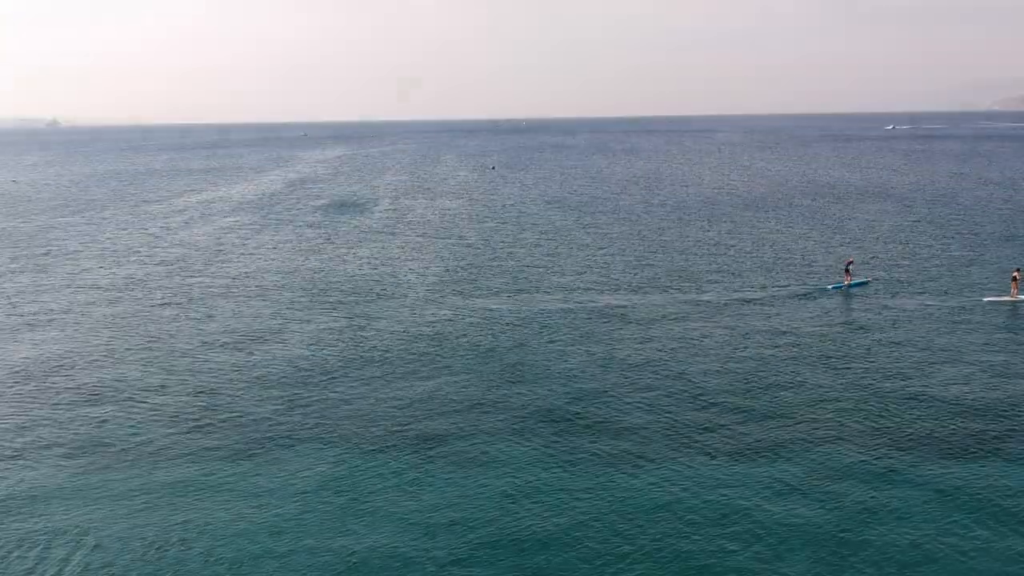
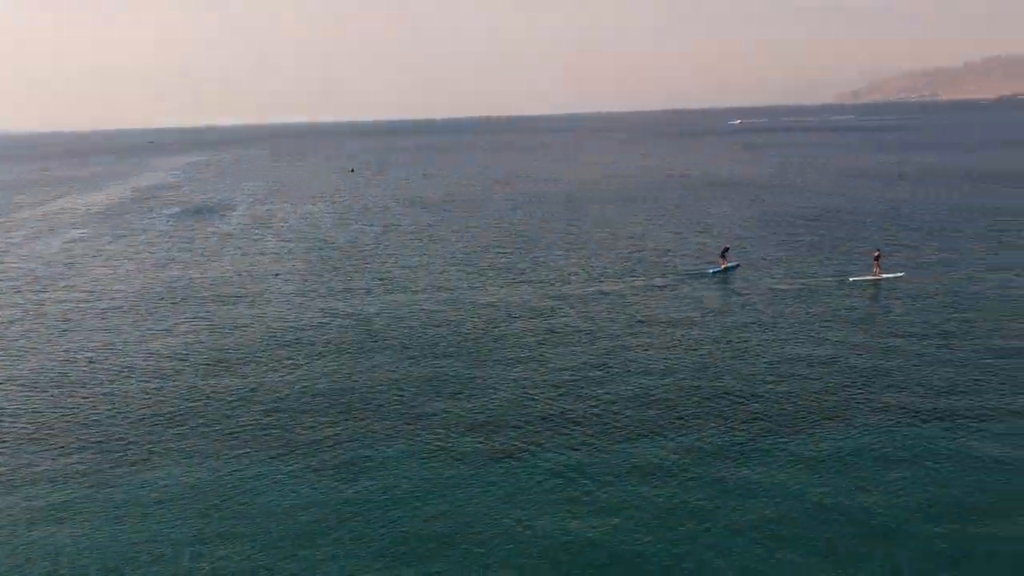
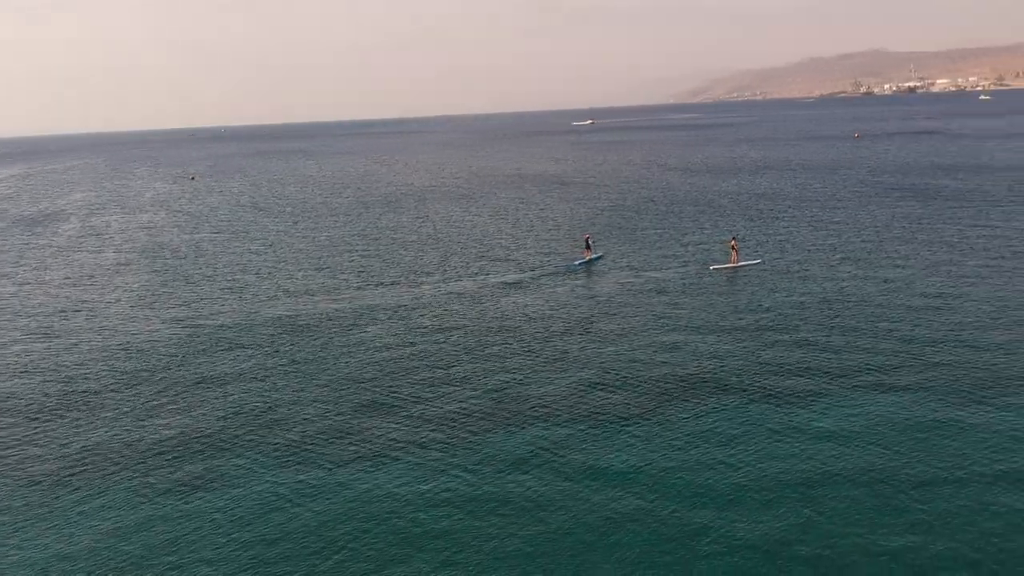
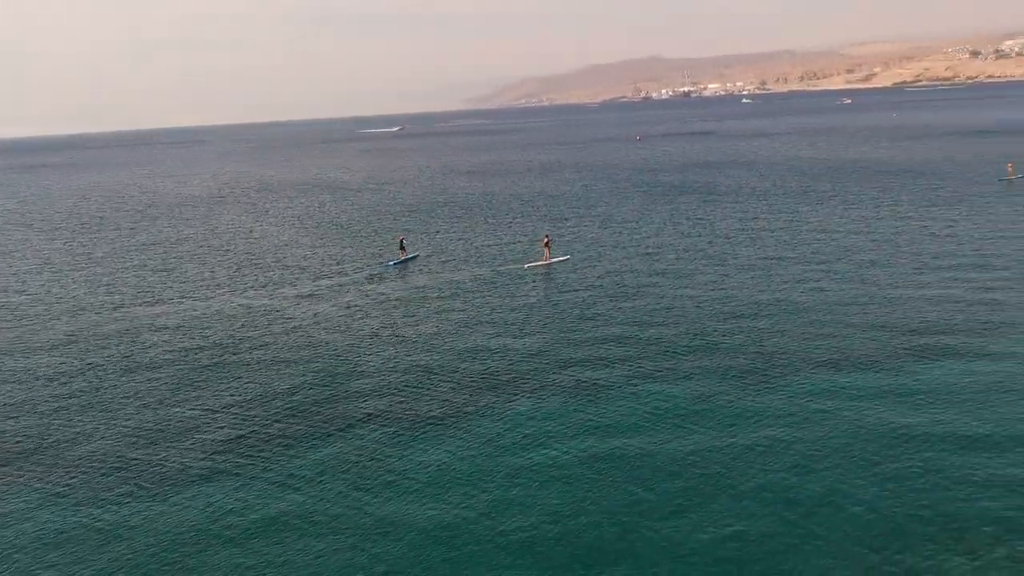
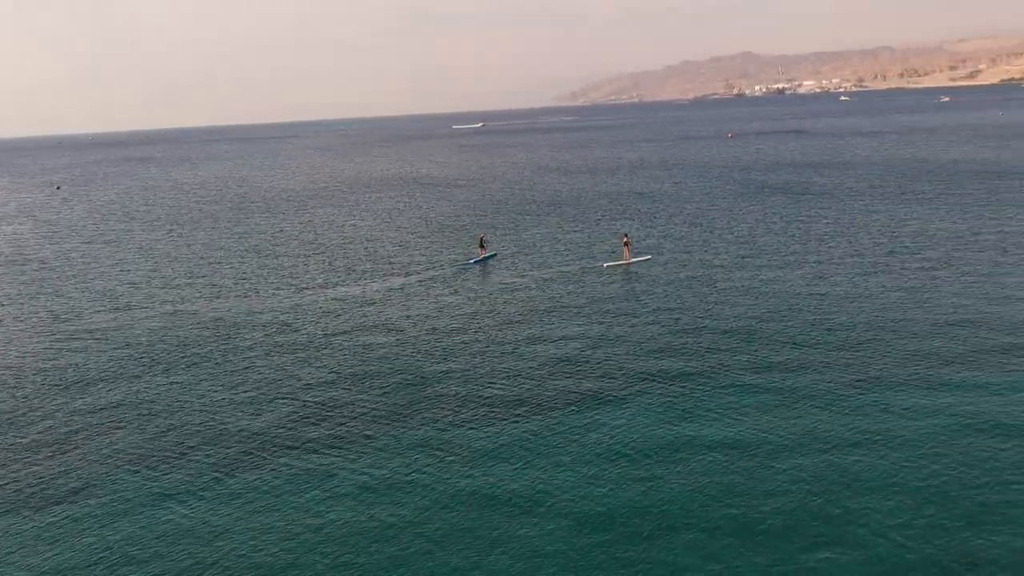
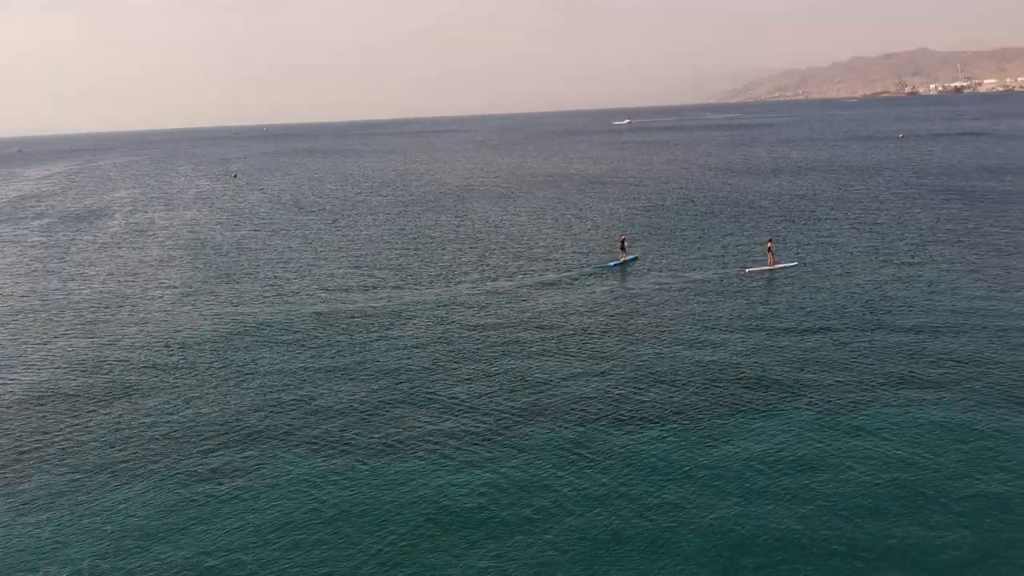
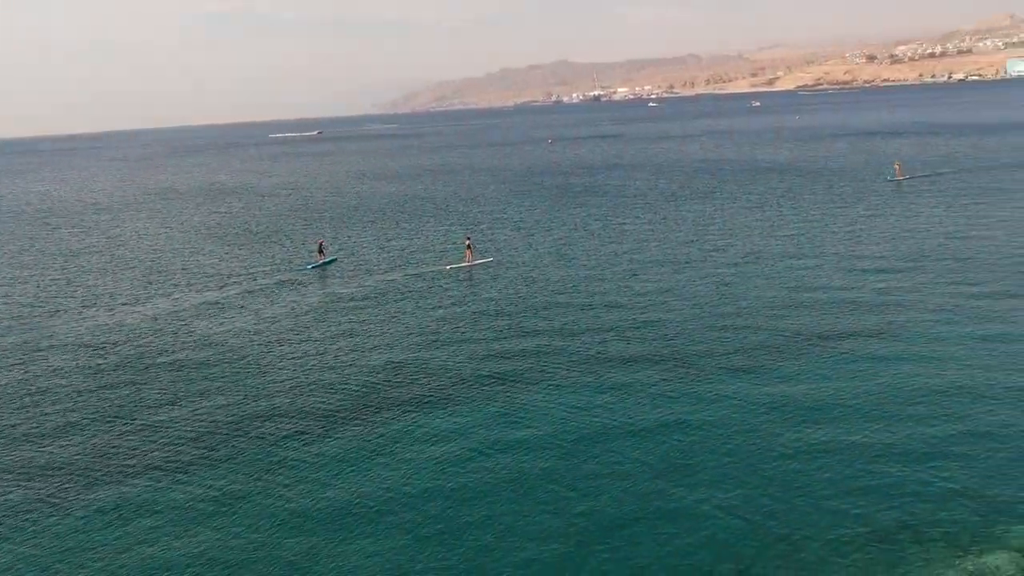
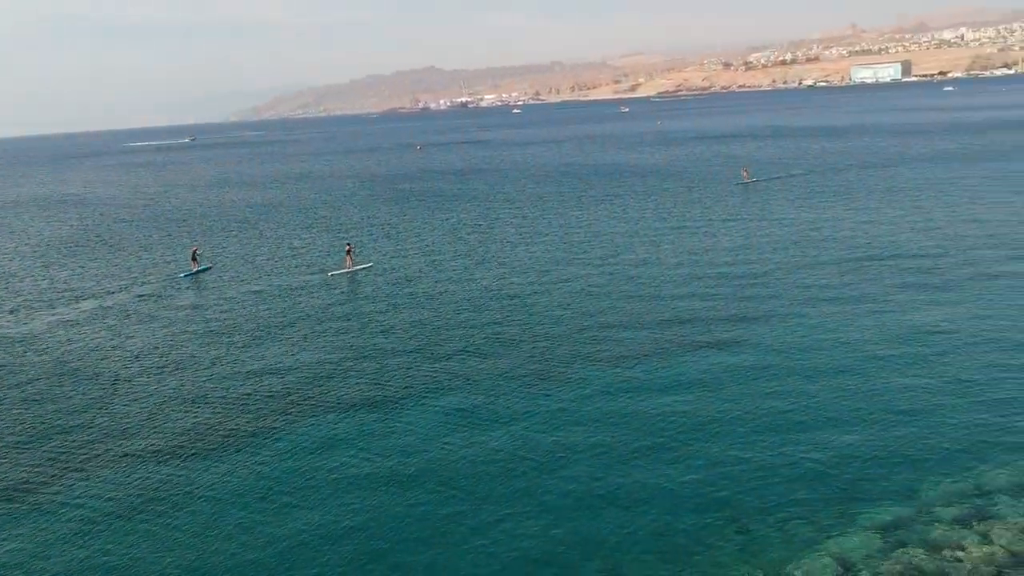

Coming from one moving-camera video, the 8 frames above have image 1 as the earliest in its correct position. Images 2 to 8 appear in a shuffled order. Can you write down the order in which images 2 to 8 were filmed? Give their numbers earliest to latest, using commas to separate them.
2, 6, 3, 5, 4, 7, 8
